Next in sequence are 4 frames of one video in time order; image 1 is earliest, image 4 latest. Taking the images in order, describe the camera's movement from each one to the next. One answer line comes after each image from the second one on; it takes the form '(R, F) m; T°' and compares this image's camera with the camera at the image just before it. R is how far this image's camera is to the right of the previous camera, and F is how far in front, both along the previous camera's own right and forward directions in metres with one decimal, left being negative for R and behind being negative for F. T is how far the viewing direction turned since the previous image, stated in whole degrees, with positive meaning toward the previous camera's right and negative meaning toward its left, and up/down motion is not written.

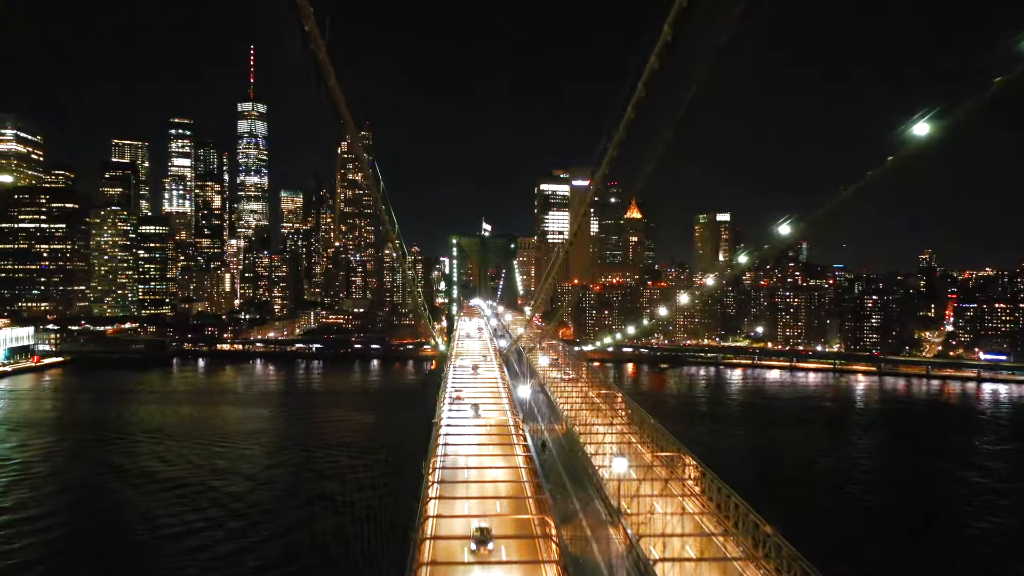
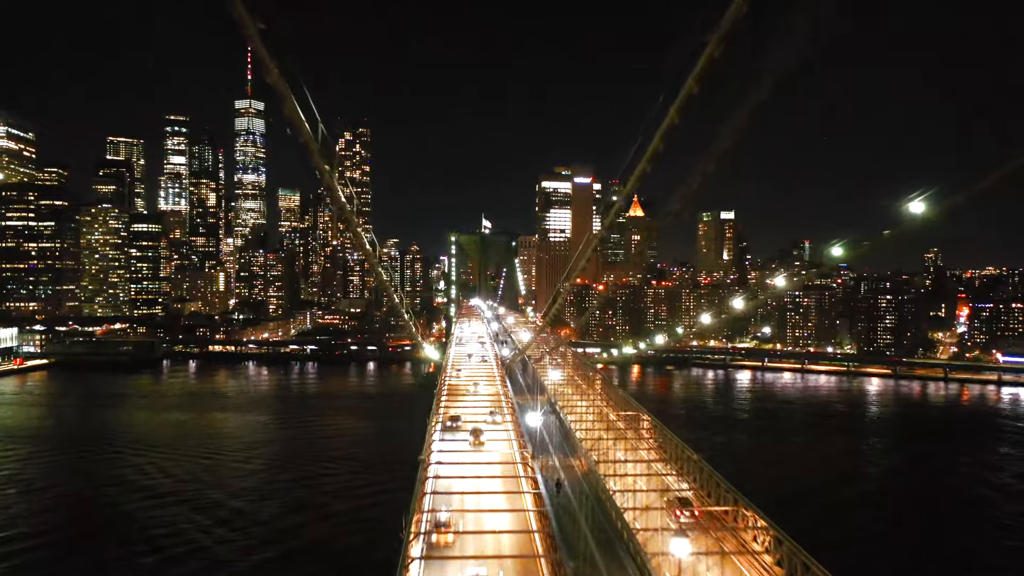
(0.0, +0.9) m; 0°
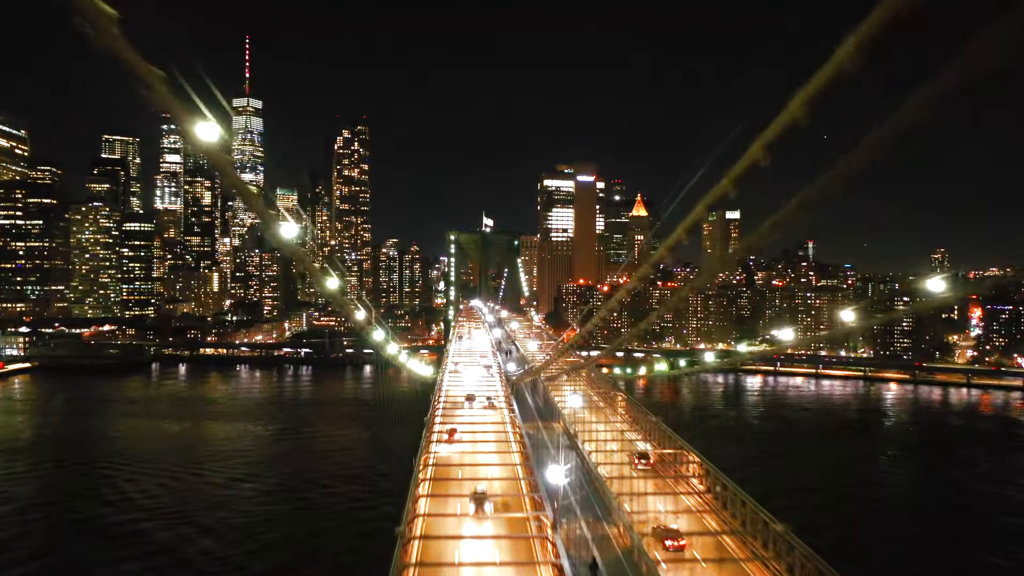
(-0.1, +1.0) m; 0°
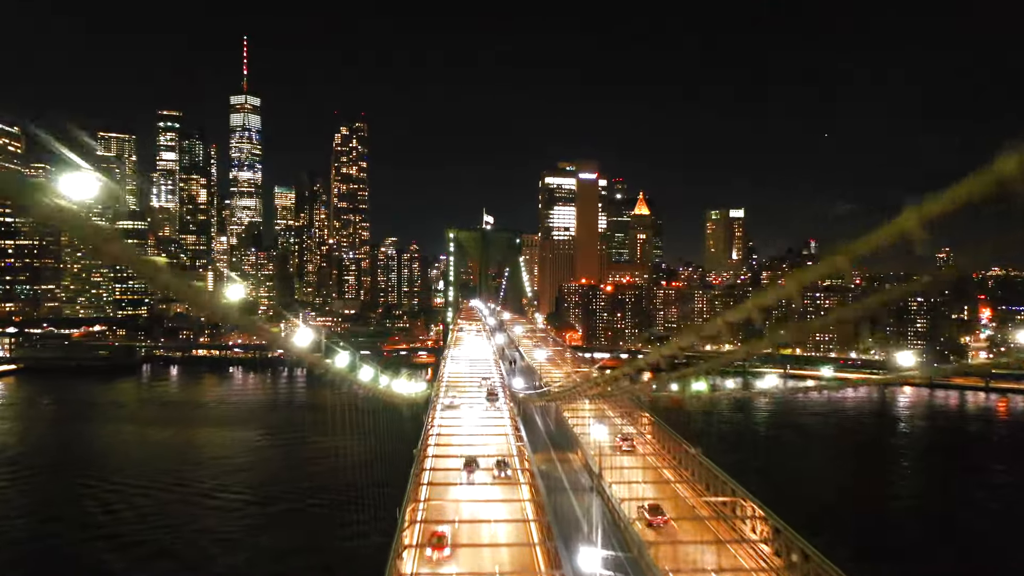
(0.0, +0.8) m; 0°
